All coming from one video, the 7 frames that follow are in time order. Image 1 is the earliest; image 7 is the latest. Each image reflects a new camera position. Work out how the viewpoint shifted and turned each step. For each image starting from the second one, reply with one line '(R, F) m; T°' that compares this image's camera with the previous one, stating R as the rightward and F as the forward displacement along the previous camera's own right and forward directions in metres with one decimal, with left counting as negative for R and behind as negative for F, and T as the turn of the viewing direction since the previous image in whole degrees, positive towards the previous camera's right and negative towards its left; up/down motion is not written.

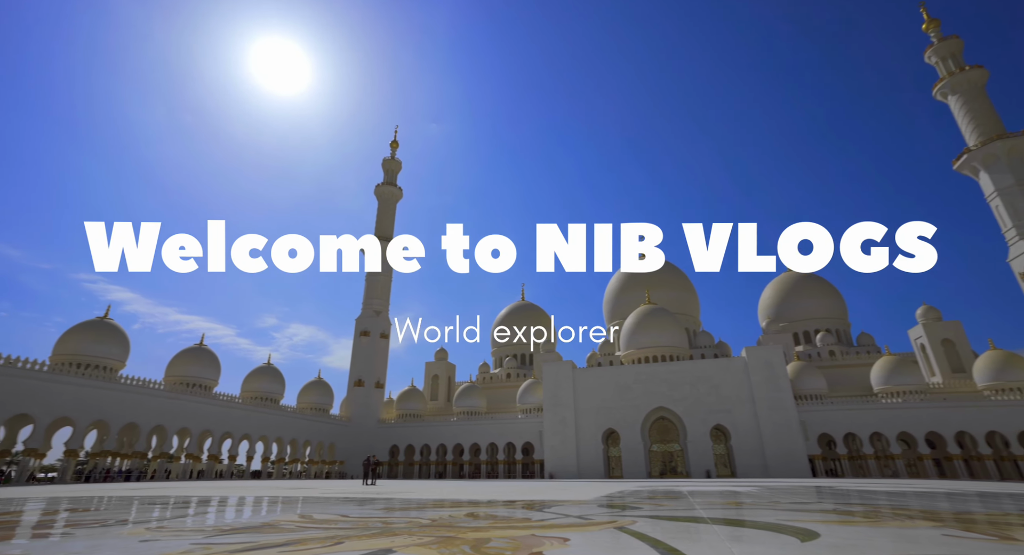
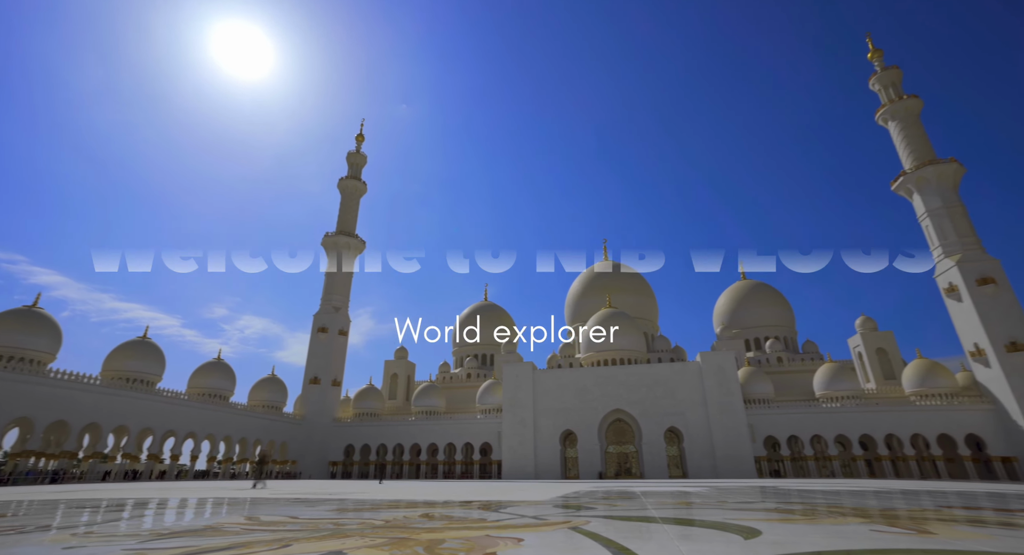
(0.0, 0.0) m; +4°
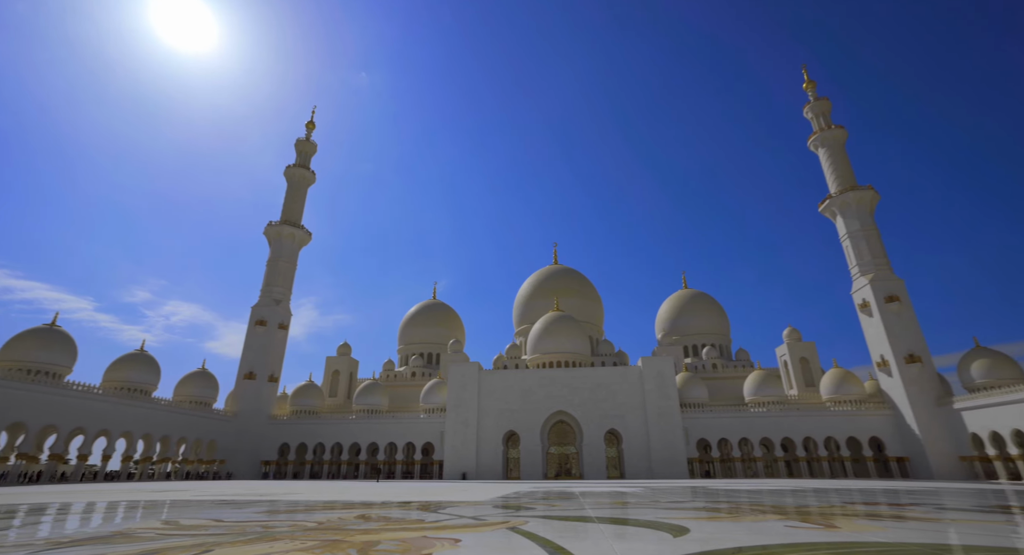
(0.0, 0.0) m; +6°
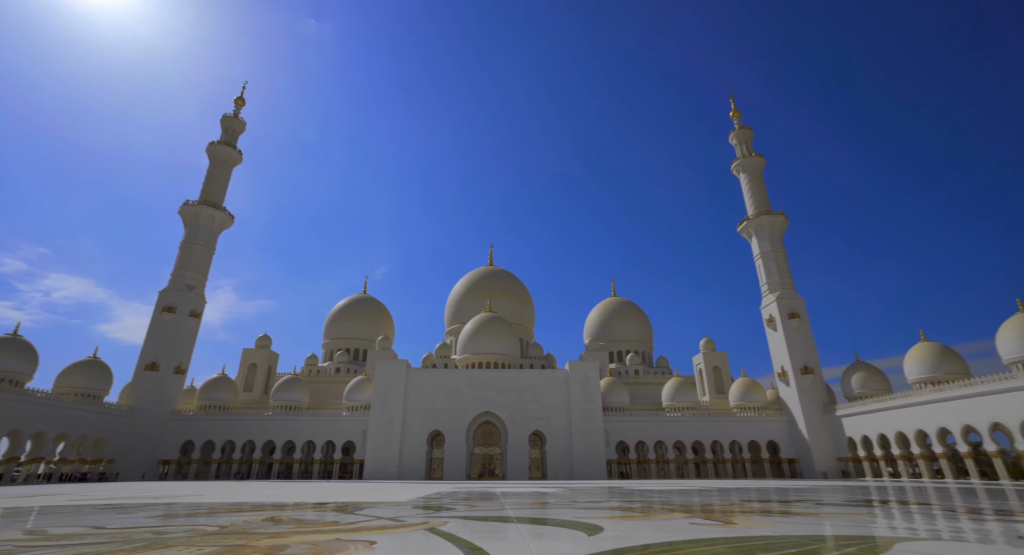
(+0.1, 0.0) m; +7°
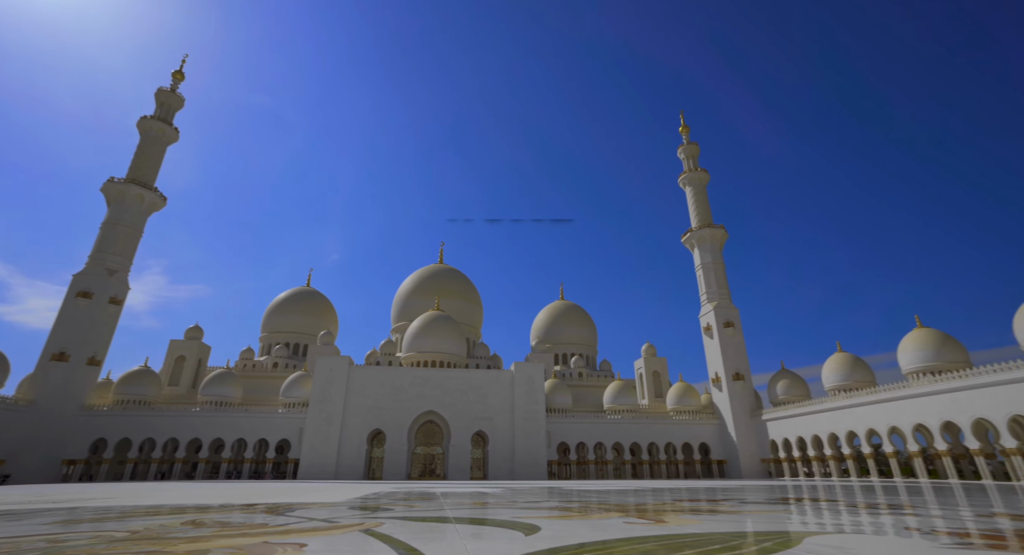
(+0.1, +0.1) m; +6°
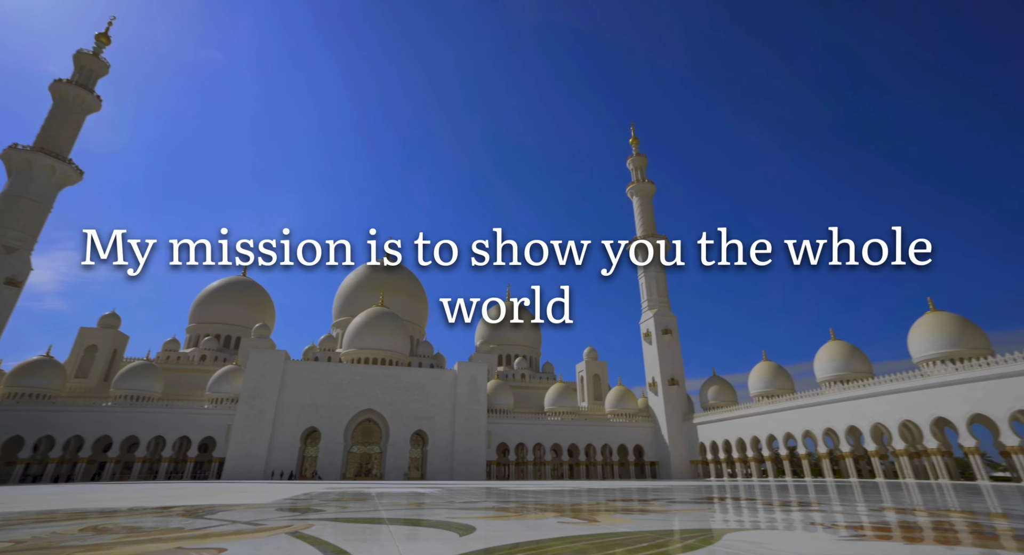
(+0.1, +0.3) m; +6°
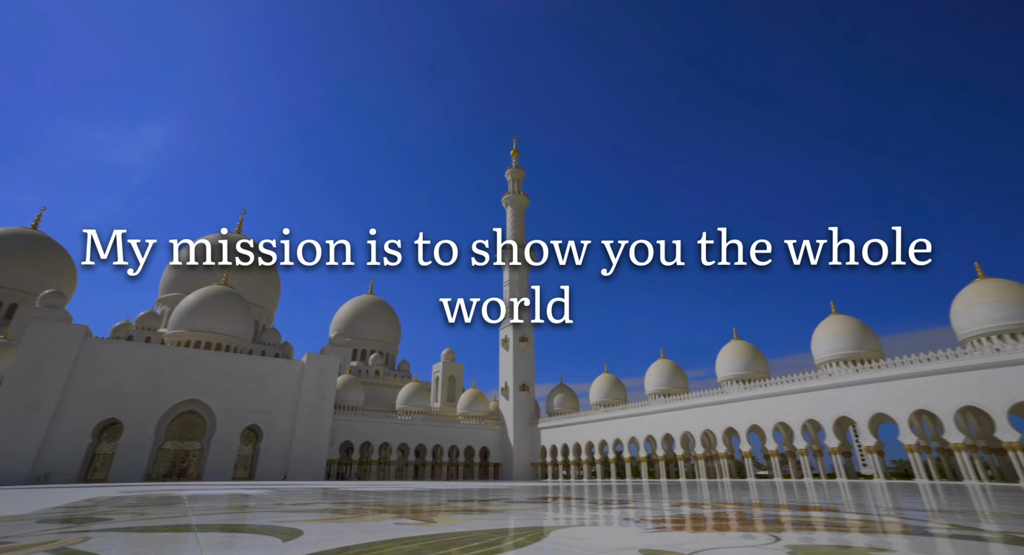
(+0.7, +2.6) m; +15°
